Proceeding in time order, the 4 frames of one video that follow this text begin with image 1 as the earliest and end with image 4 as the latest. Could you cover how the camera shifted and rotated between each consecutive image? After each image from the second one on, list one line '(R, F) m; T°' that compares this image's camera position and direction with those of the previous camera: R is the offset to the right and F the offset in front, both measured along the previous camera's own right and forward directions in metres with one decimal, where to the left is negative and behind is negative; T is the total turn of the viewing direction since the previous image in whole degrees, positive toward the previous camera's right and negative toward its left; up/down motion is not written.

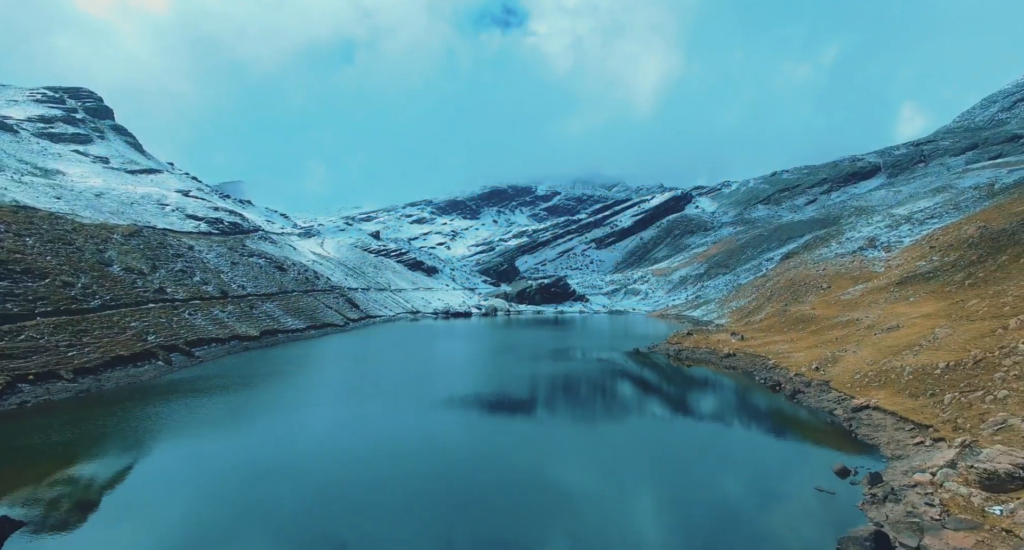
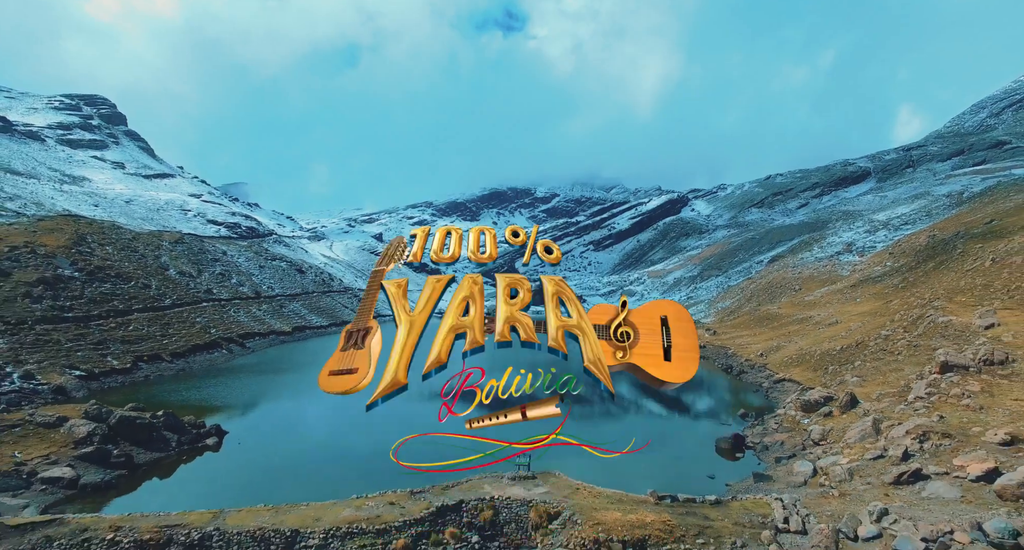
(-0.4, -7.4) m; 0°
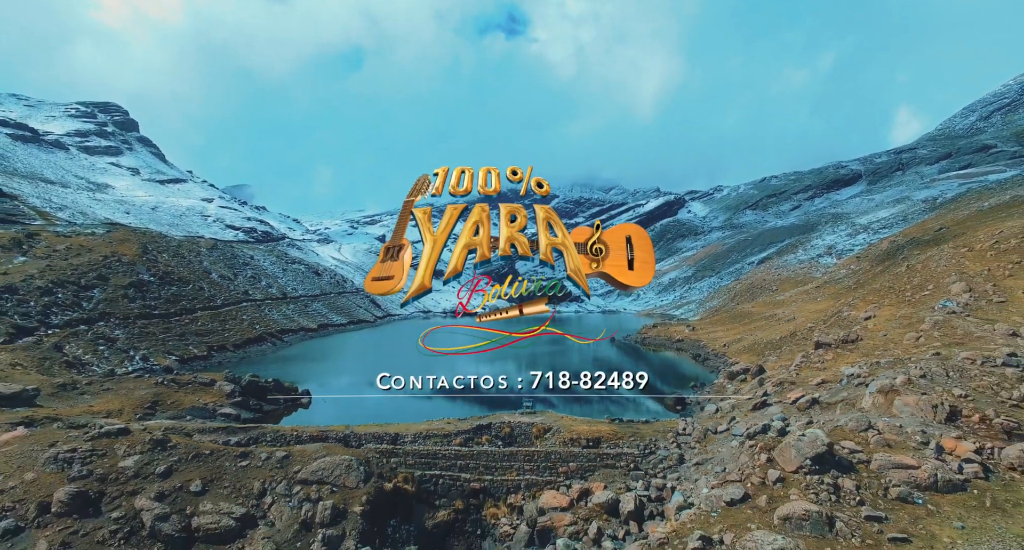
(-0.3, -7.1) m; 0°
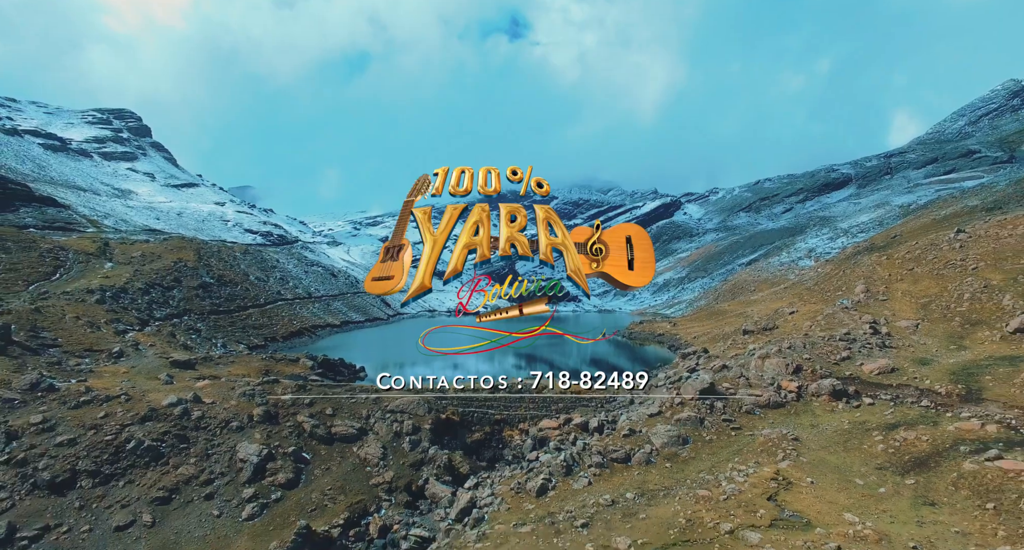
(-0.4, -7.9) m; 0°
